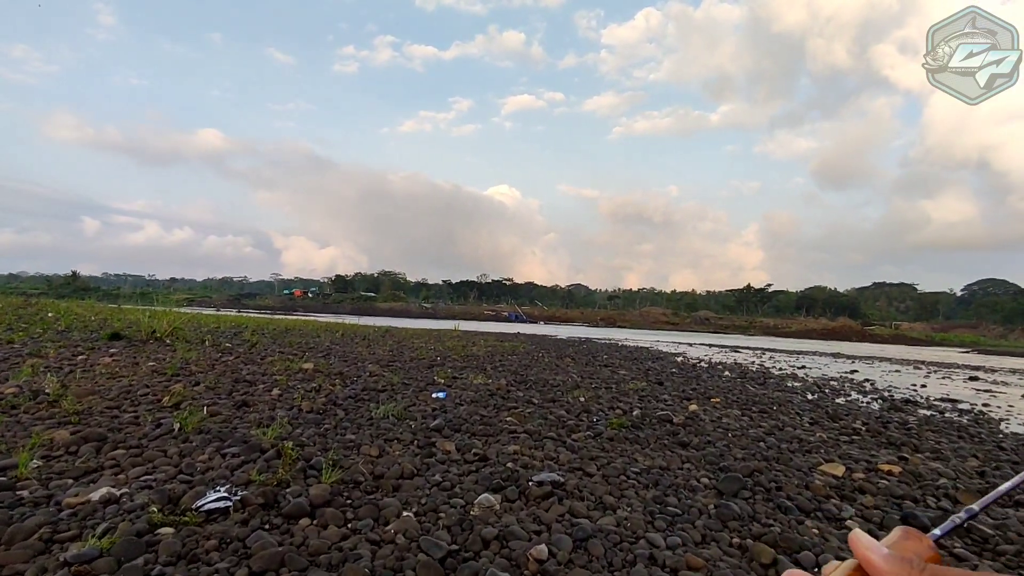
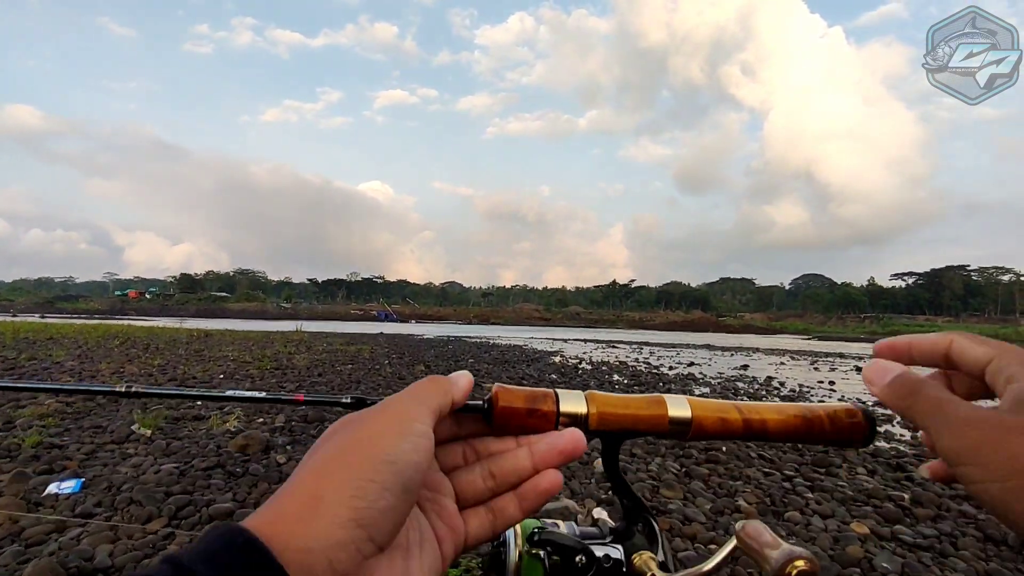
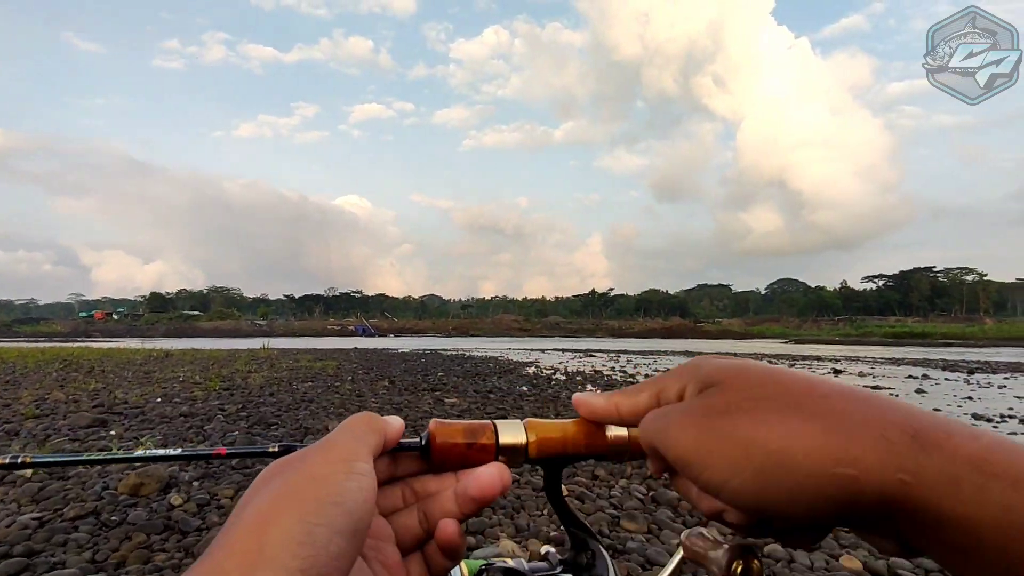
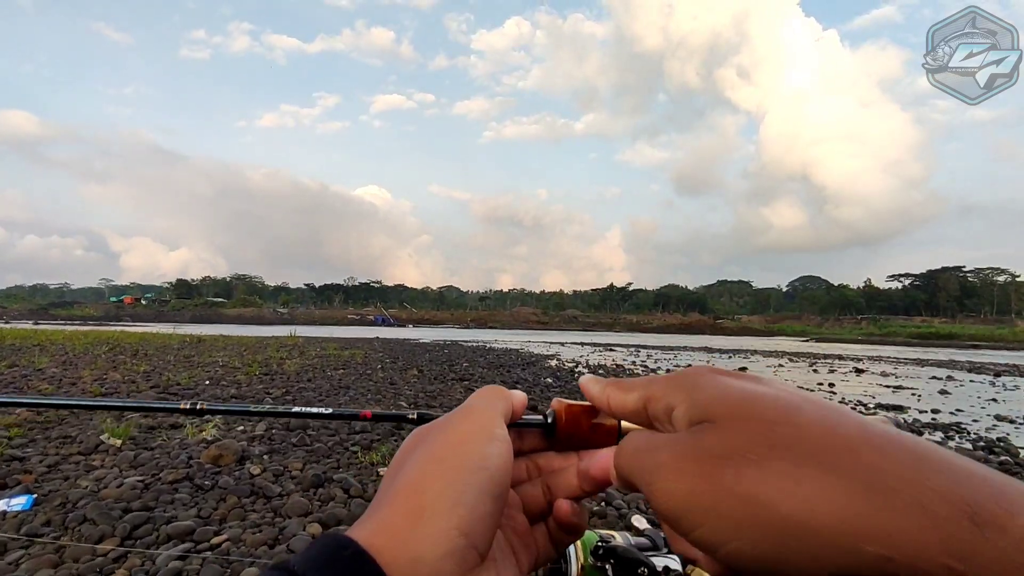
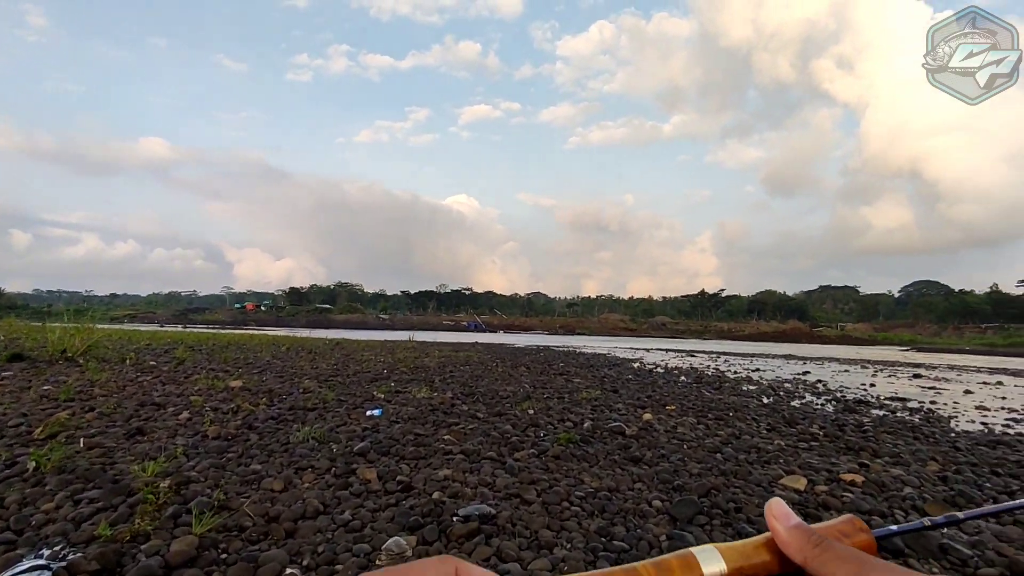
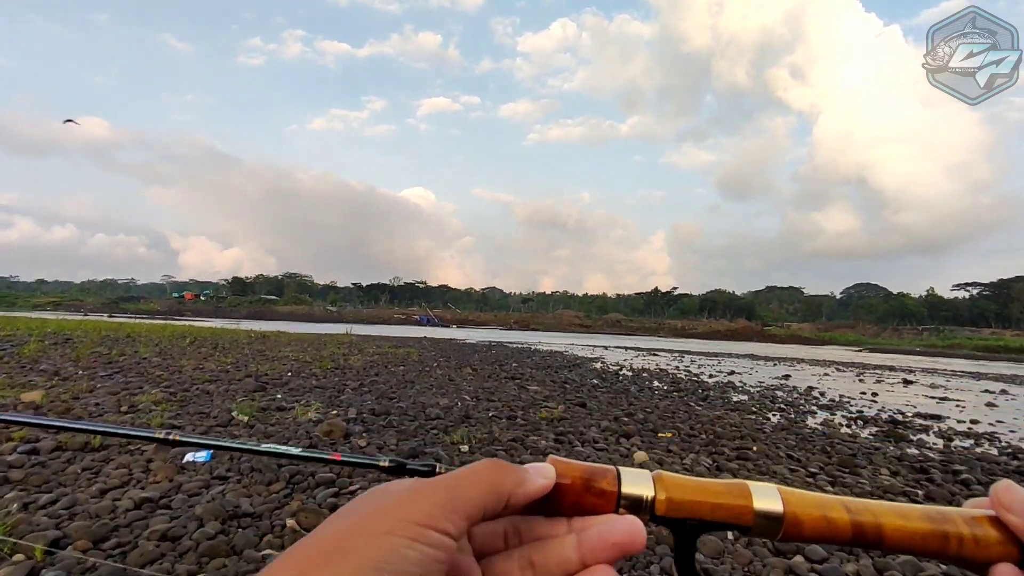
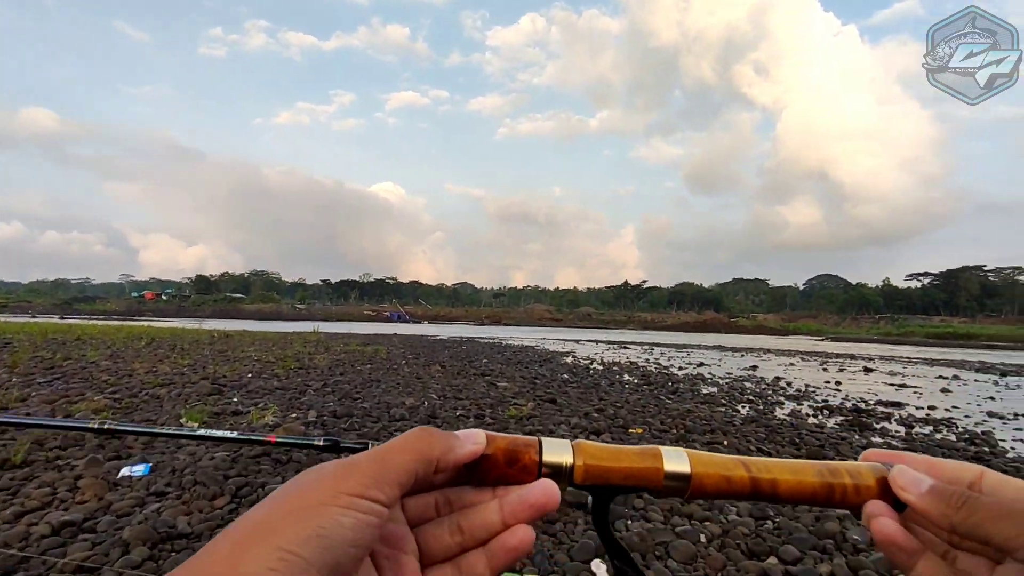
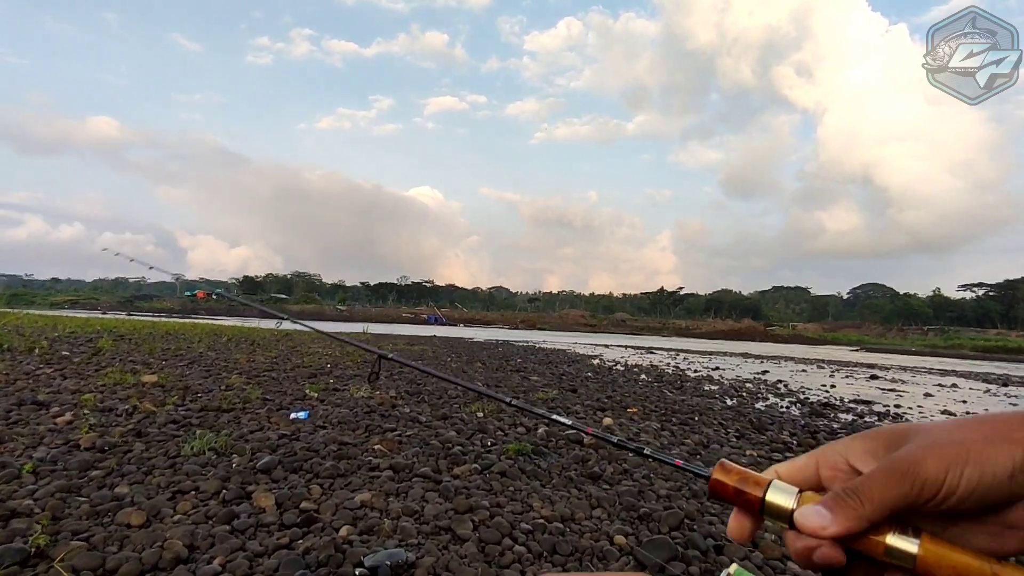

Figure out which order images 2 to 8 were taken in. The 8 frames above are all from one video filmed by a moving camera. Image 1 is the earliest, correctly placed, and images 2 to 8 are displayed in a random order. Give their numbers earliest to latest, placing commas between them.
5, 8, 6, 7, 2, 4, 3
